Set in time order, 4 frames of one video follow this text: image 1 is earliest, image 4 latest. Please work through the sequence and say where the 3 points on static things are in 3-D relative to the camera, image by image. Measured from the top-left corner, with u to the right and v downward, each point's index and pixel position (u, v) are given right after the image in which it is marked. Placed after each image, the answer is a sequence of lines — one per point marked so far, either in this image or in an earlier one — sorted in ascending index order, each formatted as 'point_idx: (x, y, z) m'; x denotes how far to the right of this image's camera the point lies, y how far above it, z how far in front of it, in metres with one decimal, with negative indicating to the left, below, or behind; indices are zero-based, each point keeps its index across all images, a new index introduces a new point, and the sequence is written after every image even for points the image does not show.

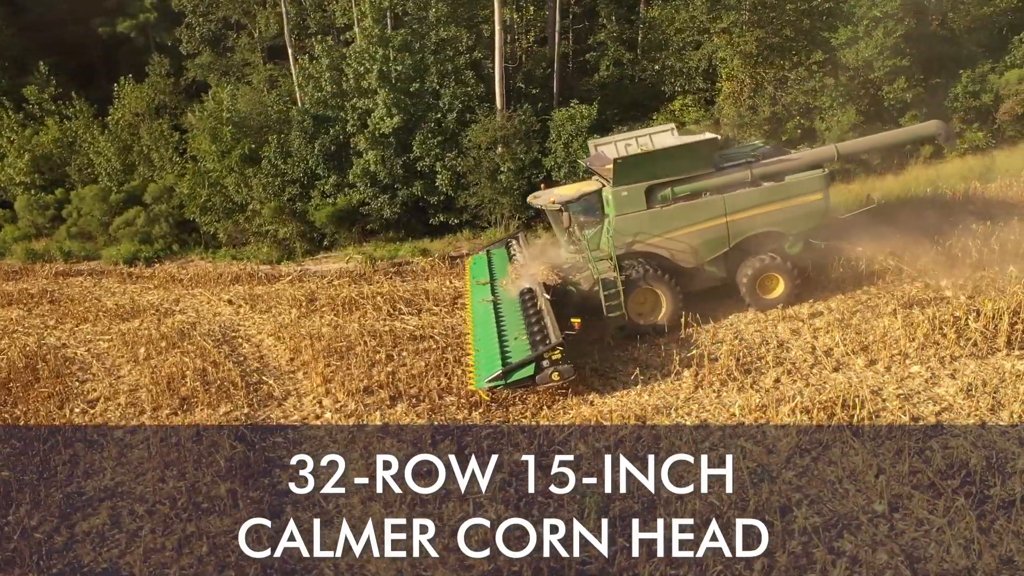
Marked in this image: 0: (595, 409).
0: (+0.7, -1.1, +7.3) m
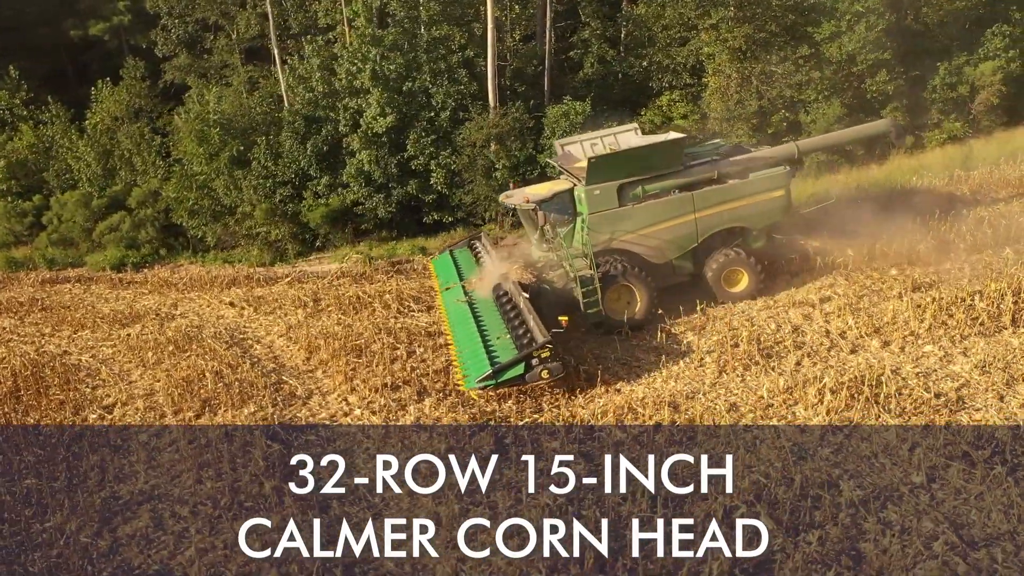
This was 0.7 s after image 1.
0: (+1.0, -1.0, +7.5) m
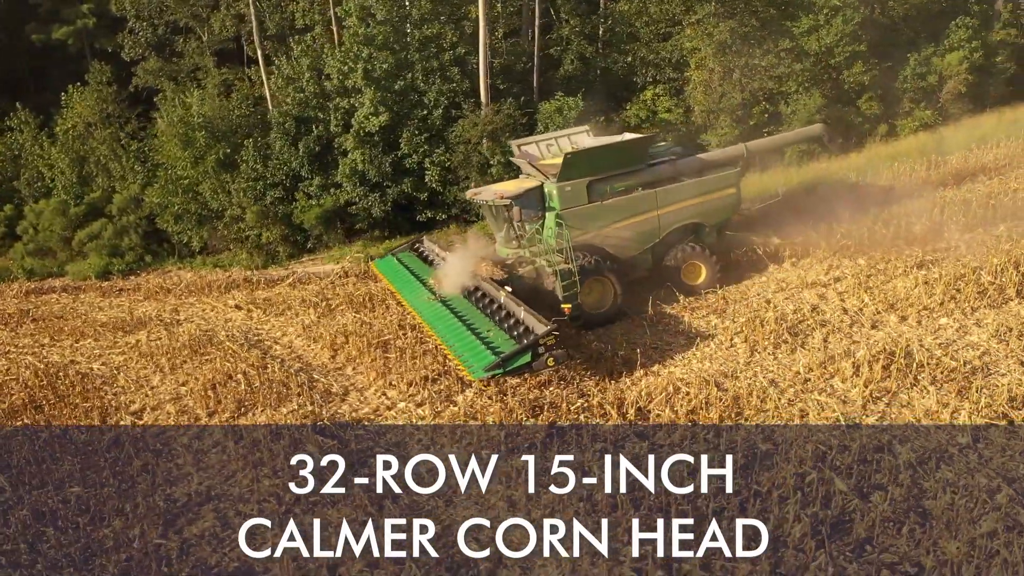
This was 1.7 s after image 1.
0: (+1.5, -0.8, +7.7) m
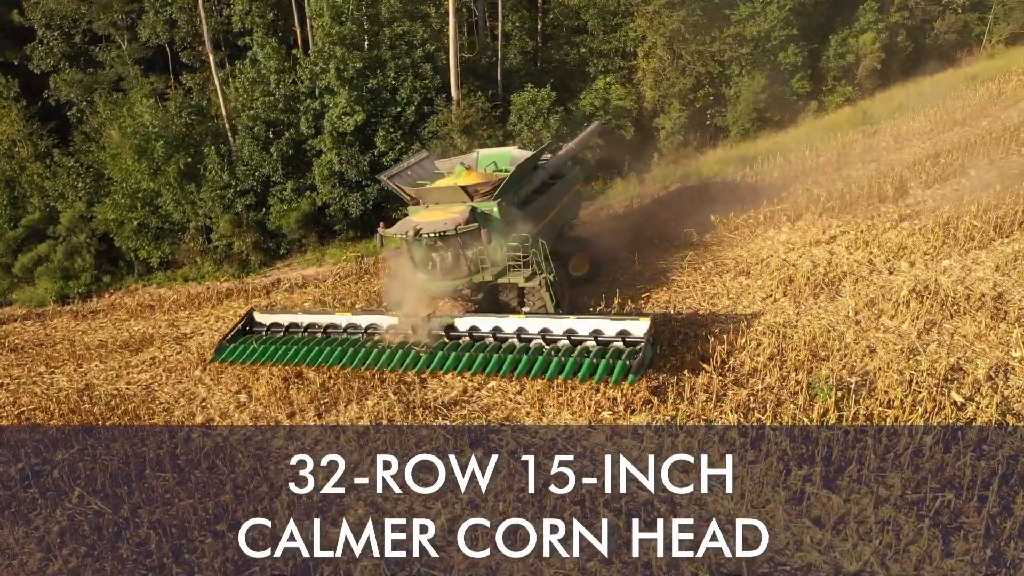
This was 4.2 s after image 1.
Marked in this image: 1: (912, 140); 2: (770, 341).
0: (+2.3, -0.5, +8.4) m
1: (+6.6, +2.4, +13.7) m
2: (+2.5, -0.5, +8.1) m
